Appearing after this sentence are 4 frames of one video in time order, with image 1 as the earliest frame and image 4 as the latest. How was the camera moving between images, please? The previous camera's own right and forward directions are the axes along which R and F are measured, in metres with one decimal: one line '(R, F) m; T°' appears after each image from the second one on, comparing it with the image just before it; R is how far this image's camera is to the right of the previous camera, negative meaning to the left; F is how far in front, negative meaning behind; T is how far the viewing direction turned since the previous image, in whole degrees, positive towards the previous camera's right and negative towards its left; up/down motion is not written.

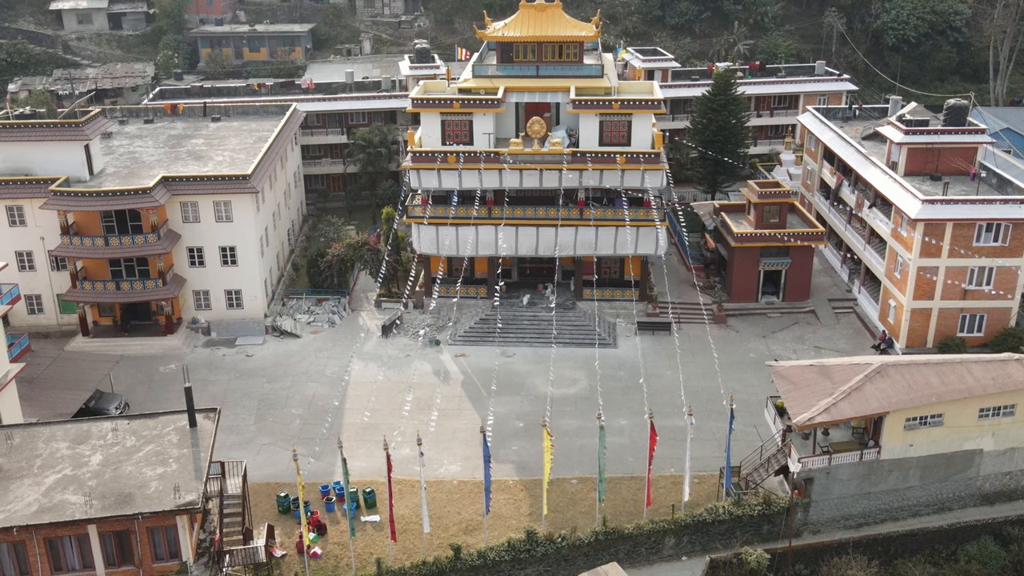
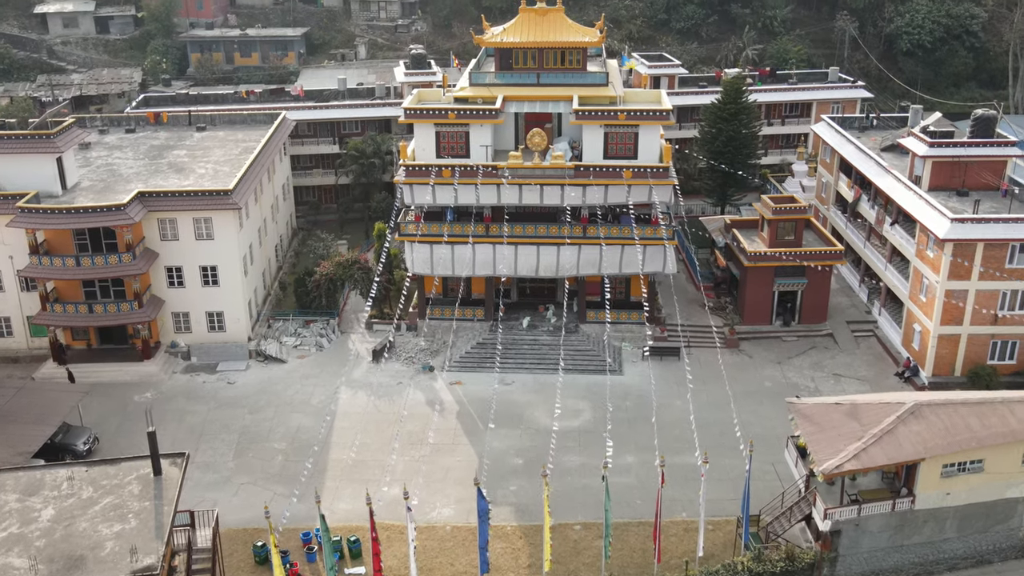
(+0.1, +2.7) m; 0°
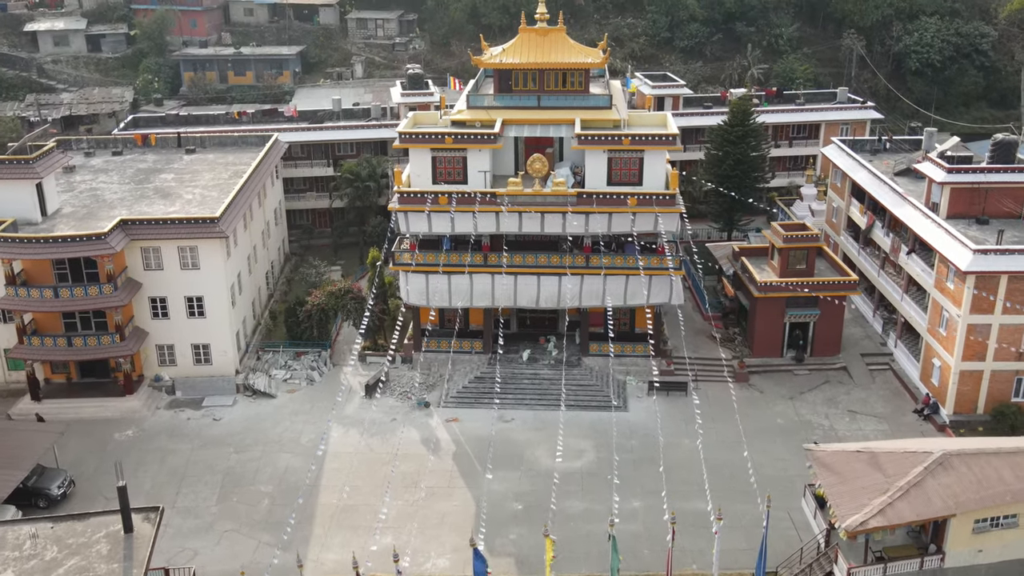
(0.0, +1.9) m; 0°
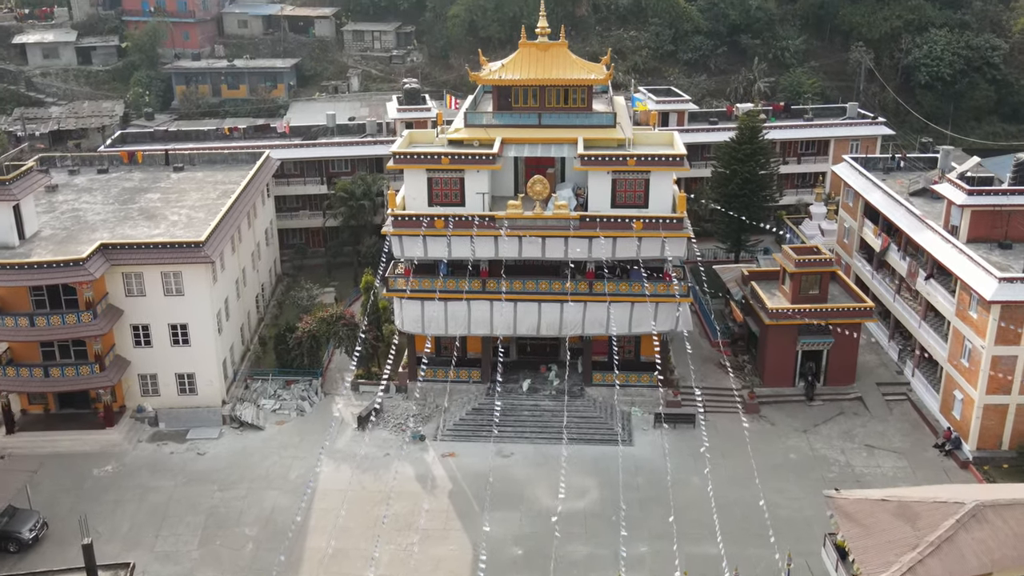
(0.0, +1.9) m; 0°
